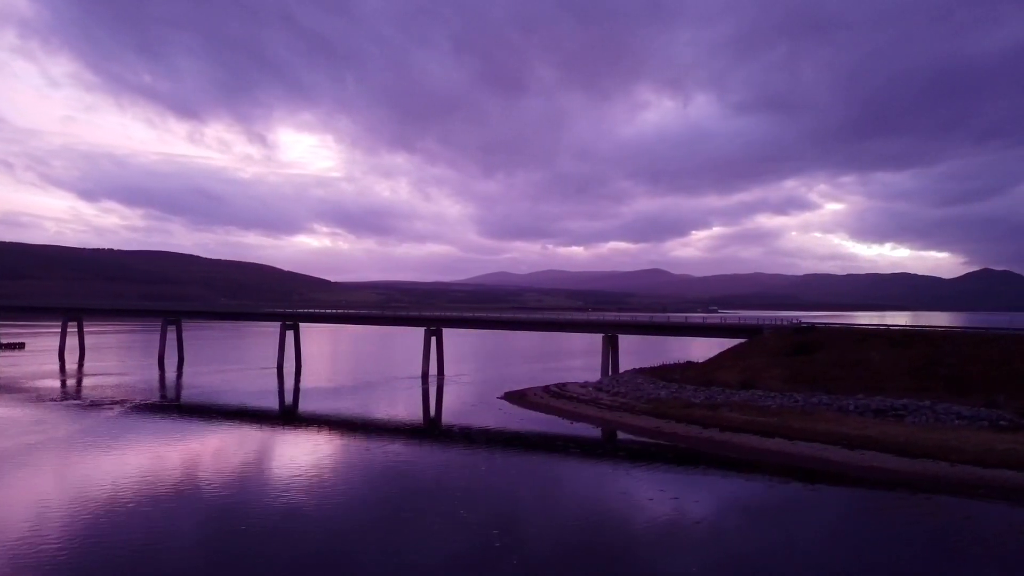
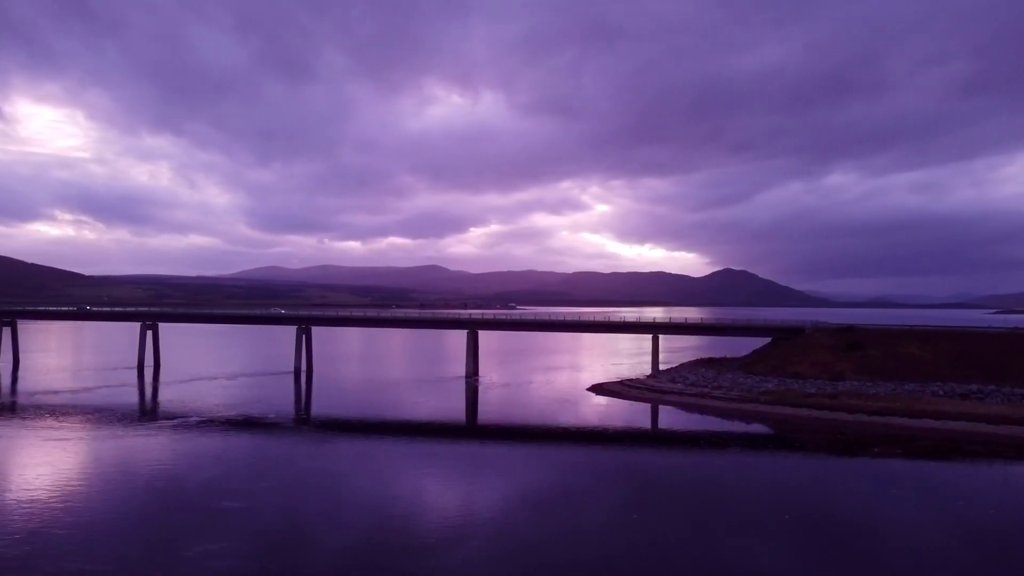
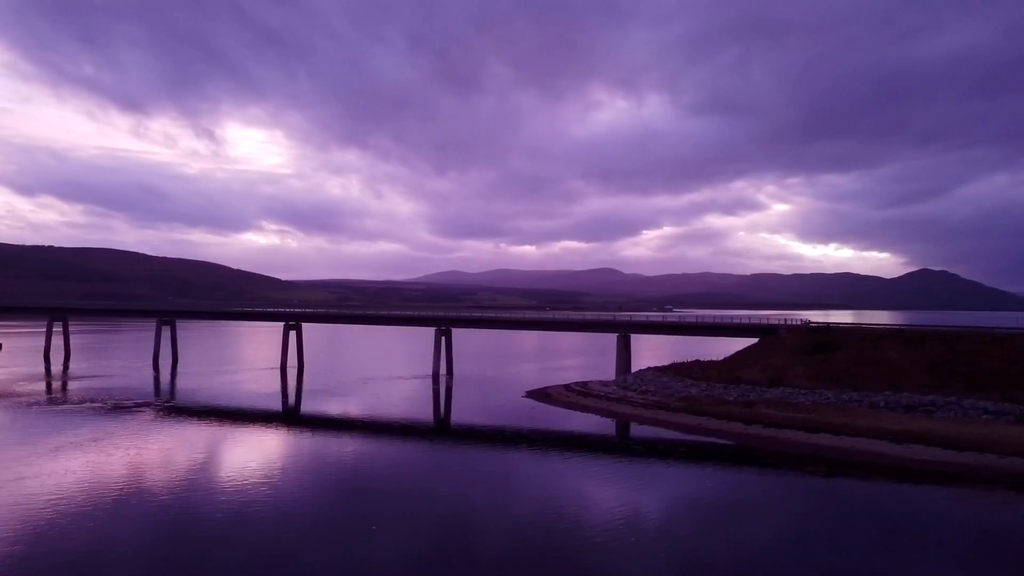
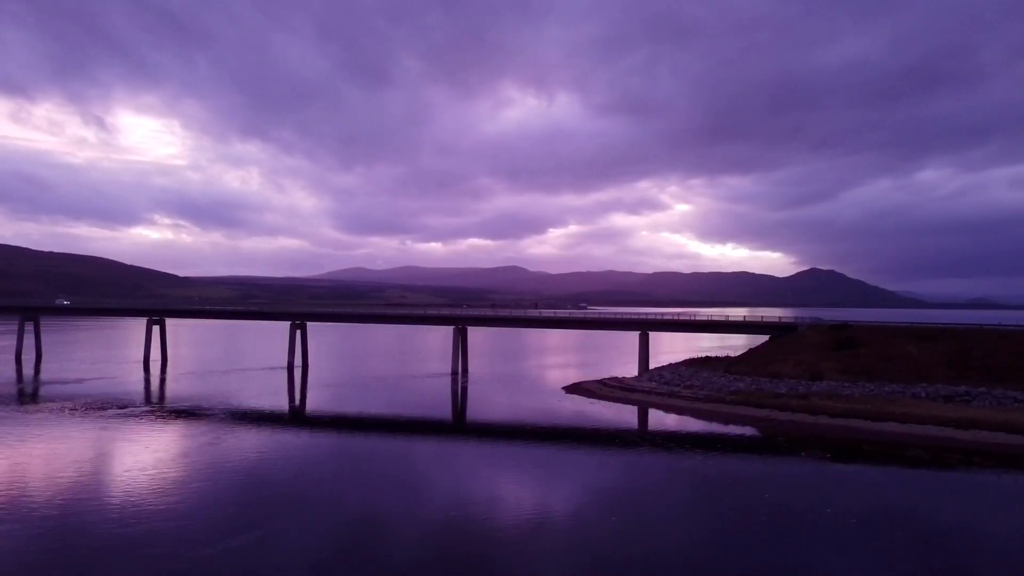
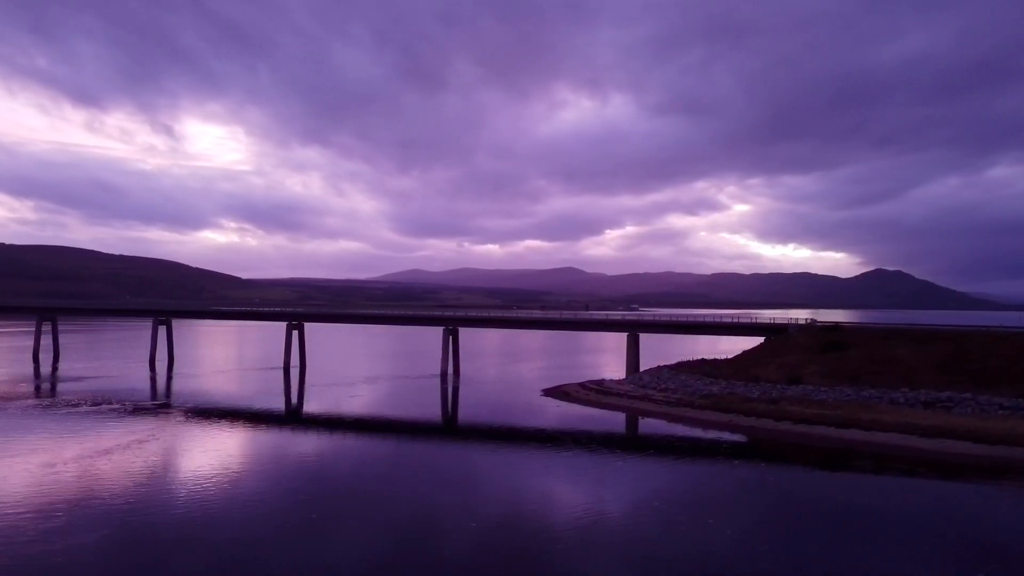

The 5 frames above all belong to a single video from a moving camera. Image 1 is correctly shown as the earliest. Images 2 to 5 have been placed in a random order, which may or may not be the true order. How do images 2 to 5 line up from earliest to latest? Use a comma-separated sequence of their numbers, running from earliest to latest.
3, 5, 4, 2
